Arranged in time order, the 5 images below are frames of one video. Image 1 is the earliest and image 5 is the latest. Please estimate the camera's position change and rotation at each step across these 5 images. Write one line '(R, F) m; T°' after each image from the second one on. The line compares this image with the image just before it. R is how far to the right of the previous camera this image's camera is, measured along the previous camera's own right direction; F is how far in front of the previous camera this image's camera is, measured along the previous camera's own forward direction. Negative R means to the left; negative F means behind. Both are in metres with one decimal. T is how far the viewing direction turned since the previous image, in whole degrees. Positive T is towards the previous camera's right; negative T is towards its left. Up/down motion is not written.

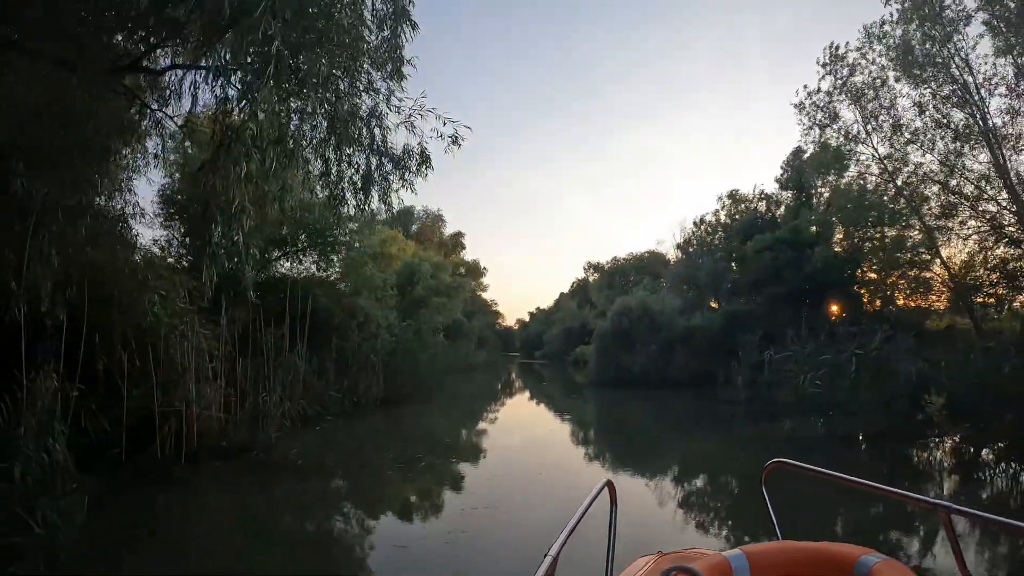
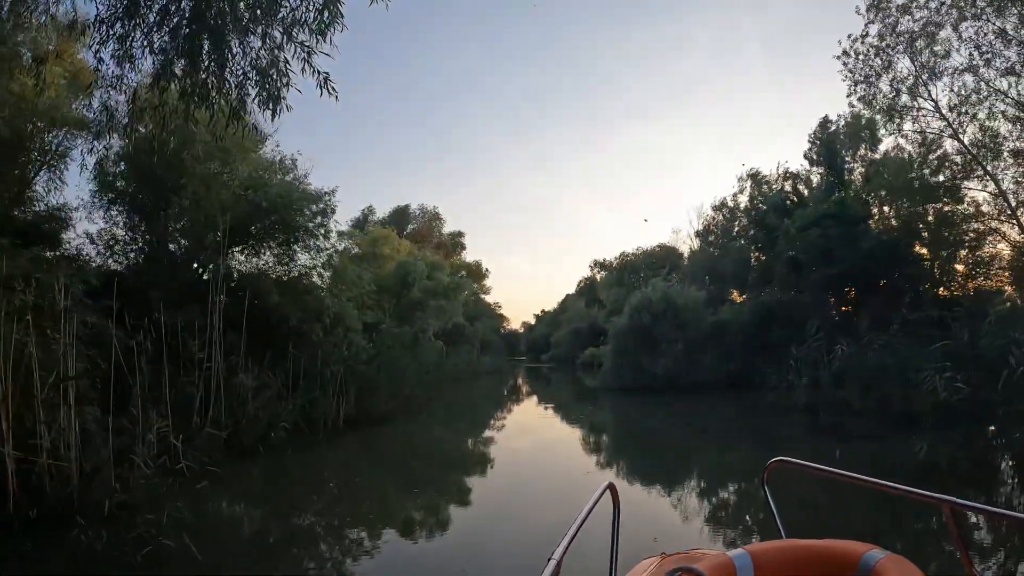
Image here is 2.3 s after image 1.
(+0.1, +1.6) m; 0°
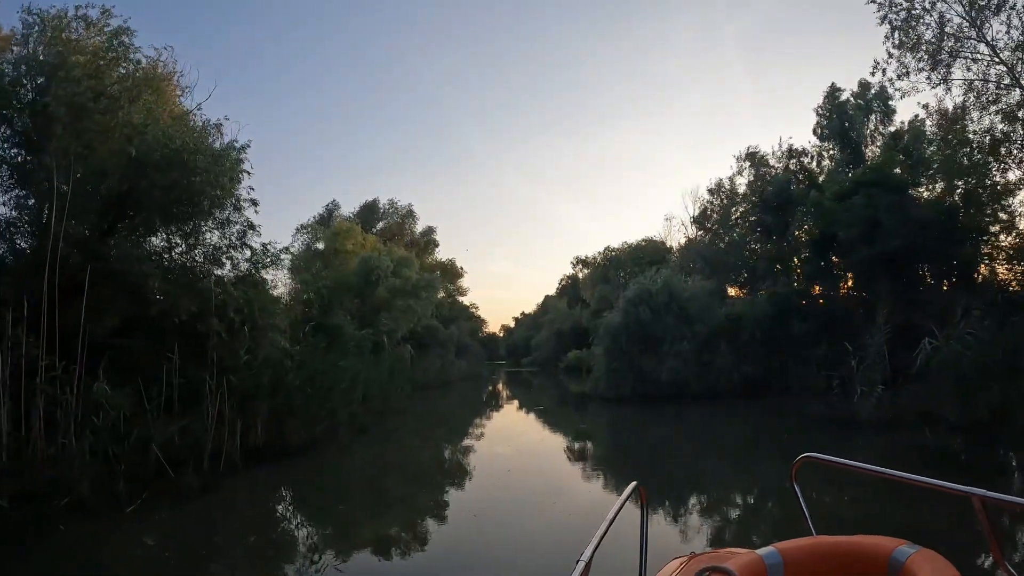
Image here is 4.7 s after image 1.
(+0.1, +1.8) m; +2°
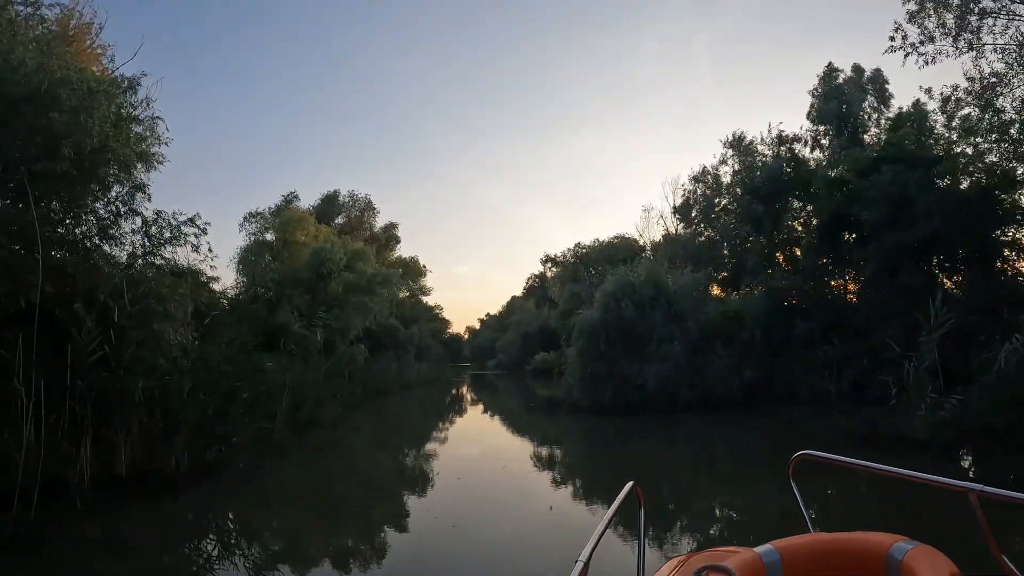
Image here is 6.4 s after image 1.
(0.0, +1.3) m; +3°
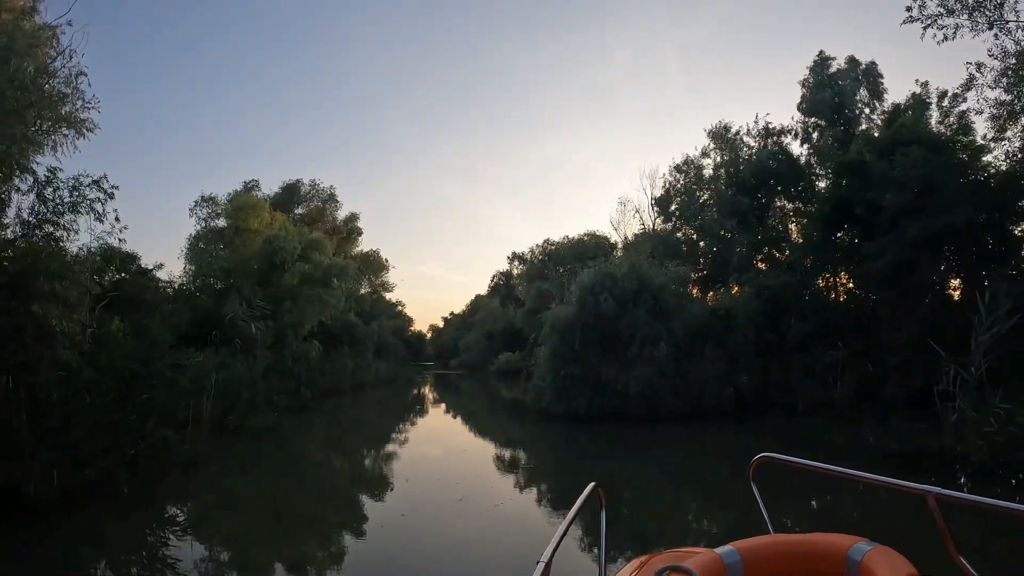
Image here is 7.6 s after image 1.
(0.0, +0.8) m; +3°
